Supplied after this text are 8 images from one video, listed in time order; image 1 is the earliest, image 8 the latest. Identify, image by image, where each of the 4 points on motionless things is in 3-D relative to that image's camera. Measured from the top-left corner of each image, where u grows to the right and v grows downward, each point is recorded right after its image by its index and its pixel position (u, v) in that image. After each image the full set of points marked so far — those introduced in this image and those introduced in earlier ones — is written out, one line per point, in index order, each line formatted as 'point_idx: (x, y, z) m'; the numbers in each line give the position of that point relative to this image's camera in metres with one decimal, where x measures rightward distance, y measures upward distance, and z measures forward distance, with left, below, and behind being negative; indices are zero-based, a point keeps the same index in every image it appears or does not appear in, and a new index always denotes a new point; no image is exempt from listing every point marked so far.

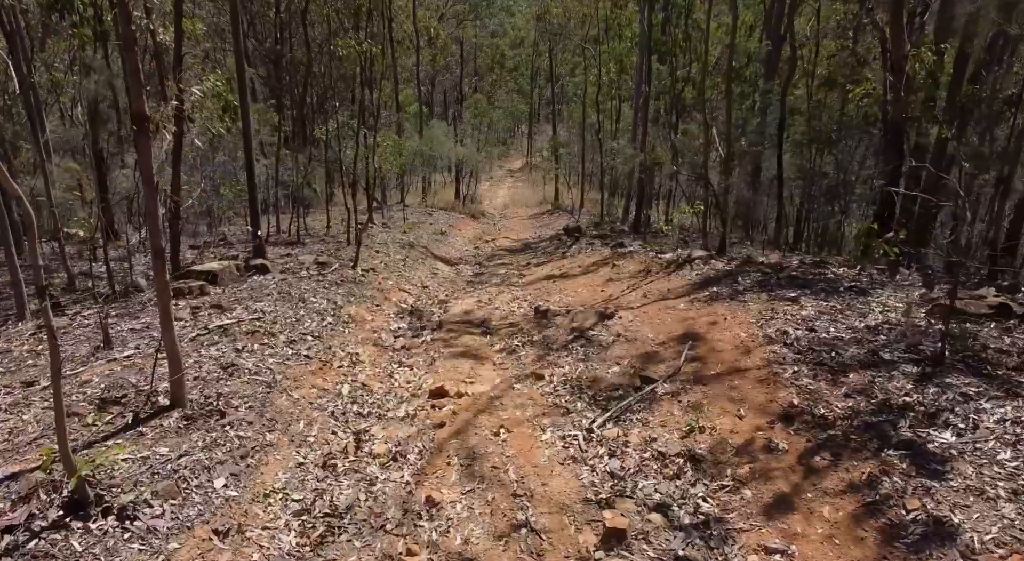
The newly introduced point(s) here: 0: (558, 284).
0: (+0.9, -0.1, +13.7) m
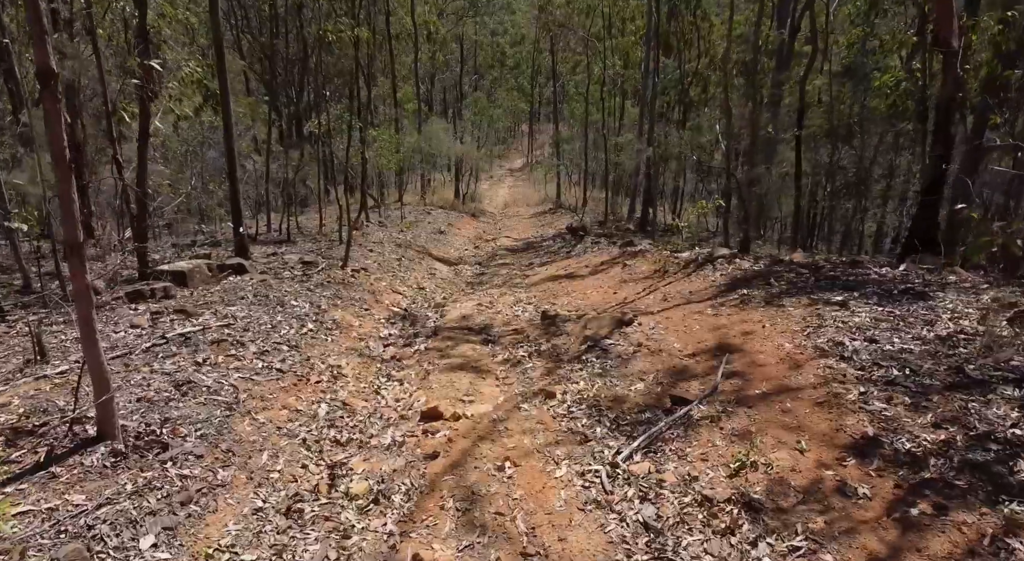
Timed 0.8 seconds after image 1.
0: (+0.9, -0.1, +12.7) m
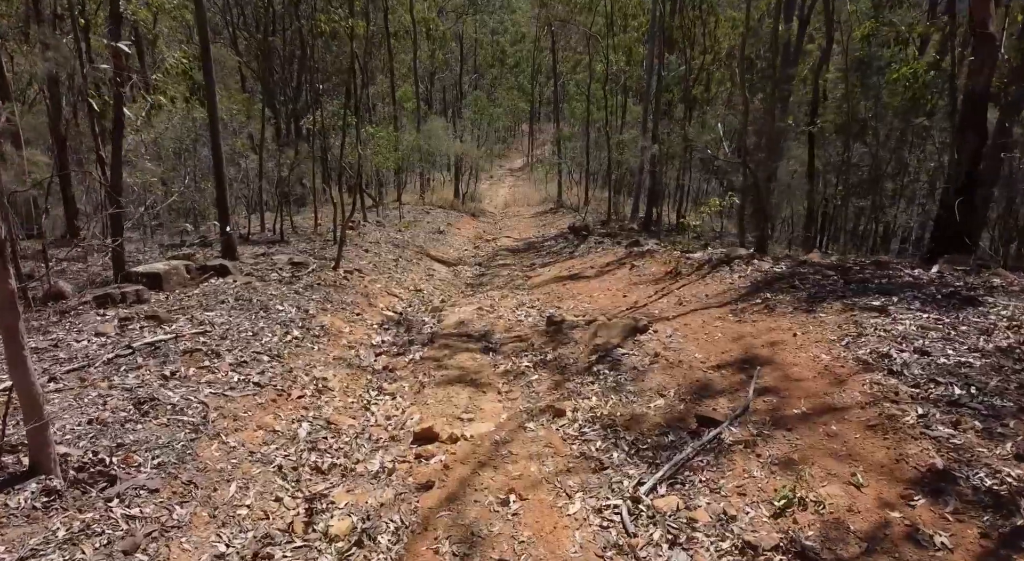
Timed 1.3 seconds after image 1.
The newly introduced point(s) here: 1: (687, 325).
0: (+0.9, -0.1, +12.1) m
1: (+1.6, -0.4, +7.0) m
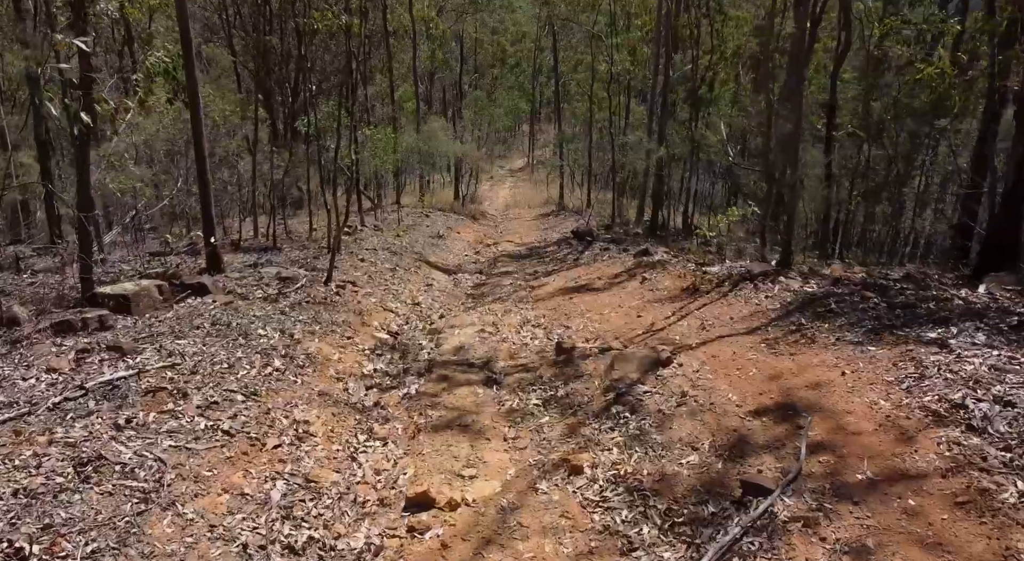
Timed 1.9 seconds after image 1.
0: (+1.0, -0.3, +11.3) m
1: (+1.7, -0.6, +6.2) m
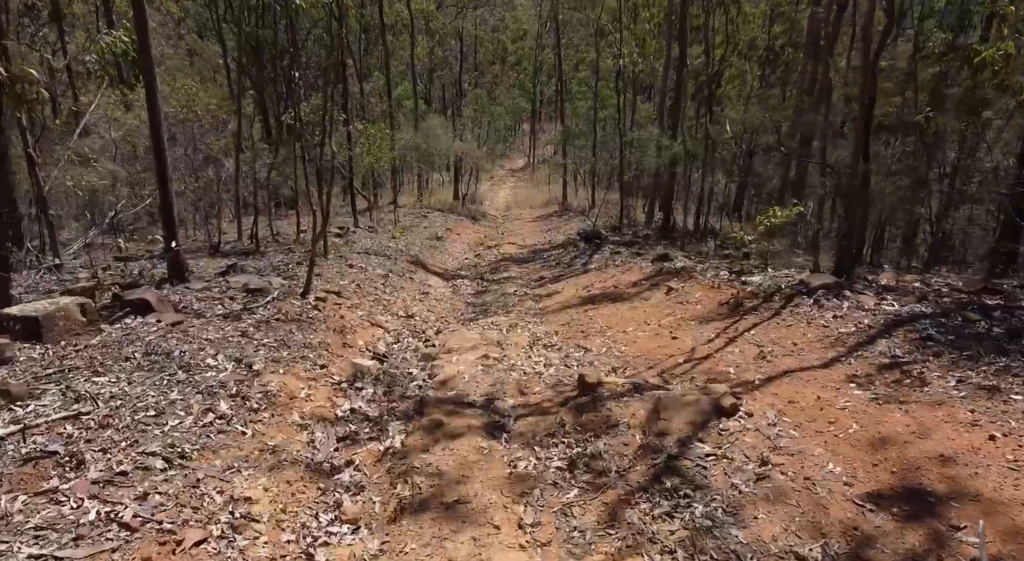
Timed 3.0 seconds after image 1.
0: (+1.1, -0.5, +9.8) m
1: (+1.8, -0.8, +4.7) m
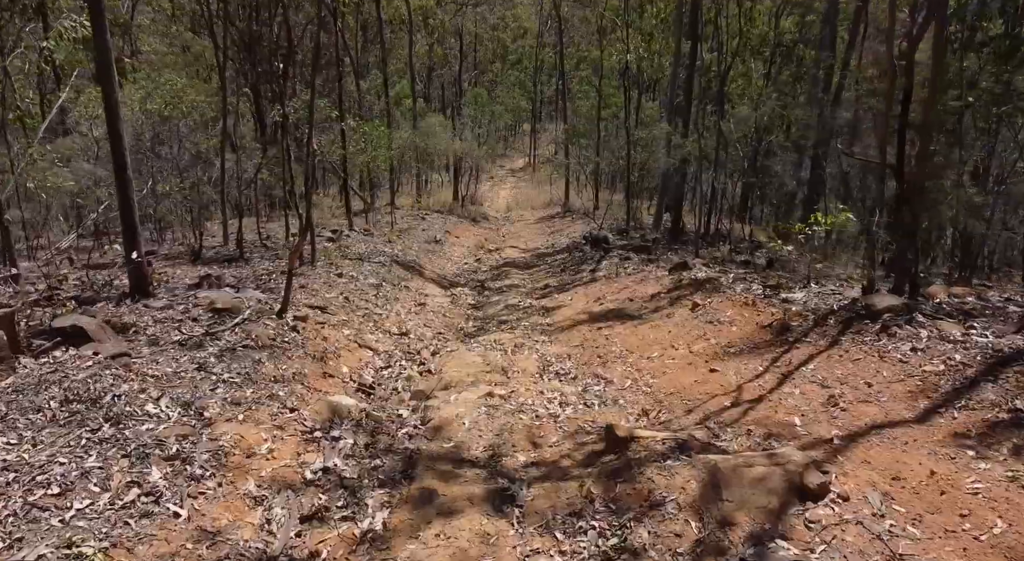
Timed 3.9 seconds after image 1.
0: (+1.1, -0.7, +8.7) m
1: (+1.8, -0.9, +3.6) m
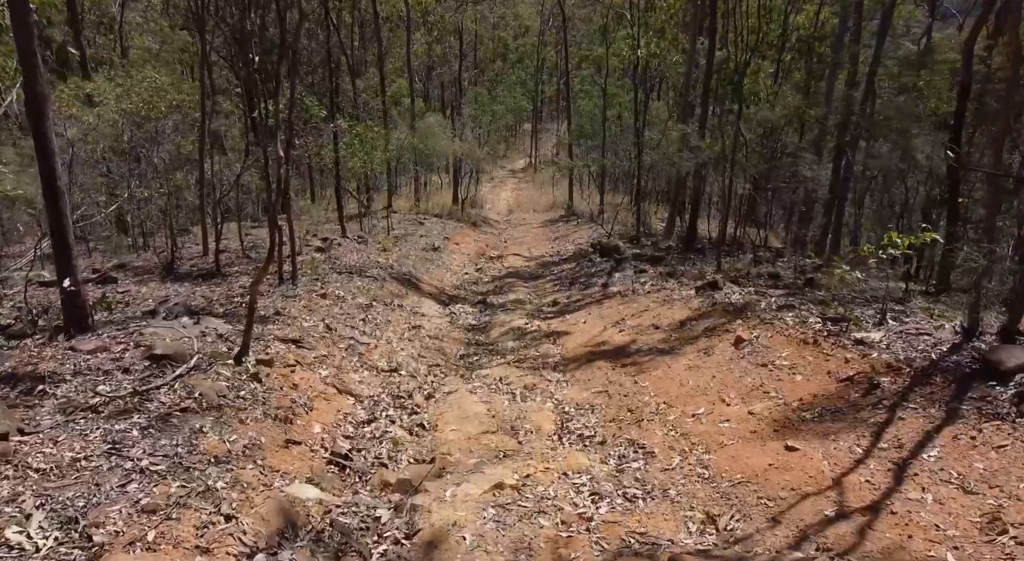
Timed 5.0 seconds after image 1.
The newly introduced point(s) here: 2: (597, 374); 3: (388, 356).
0: (+1.2, -1.0, +7.2) m
1: (+1.9, -1.3, +2.1) m
2: (+0.9, -1.0, +8.1) m
3: (-1.5, -0.9, +9.2) m
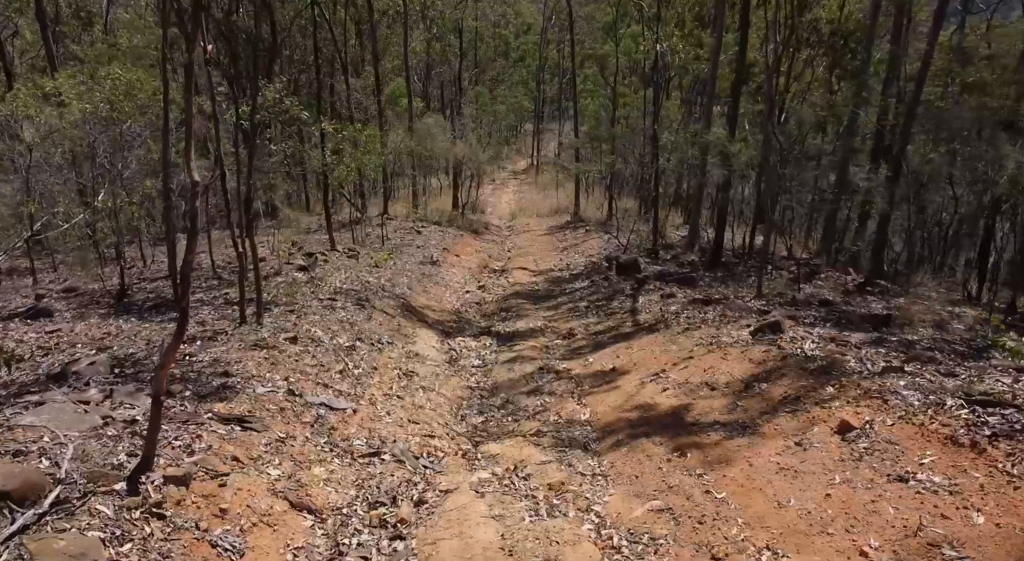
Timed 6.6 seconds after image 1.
0: (+1.4, -1.5, +5.0) m
1: (+2.1, -1.8, -0.1) m
2: (+1.1, -1.5, +6.0) m
3: (-1.3, -1.4, +7.0) m
